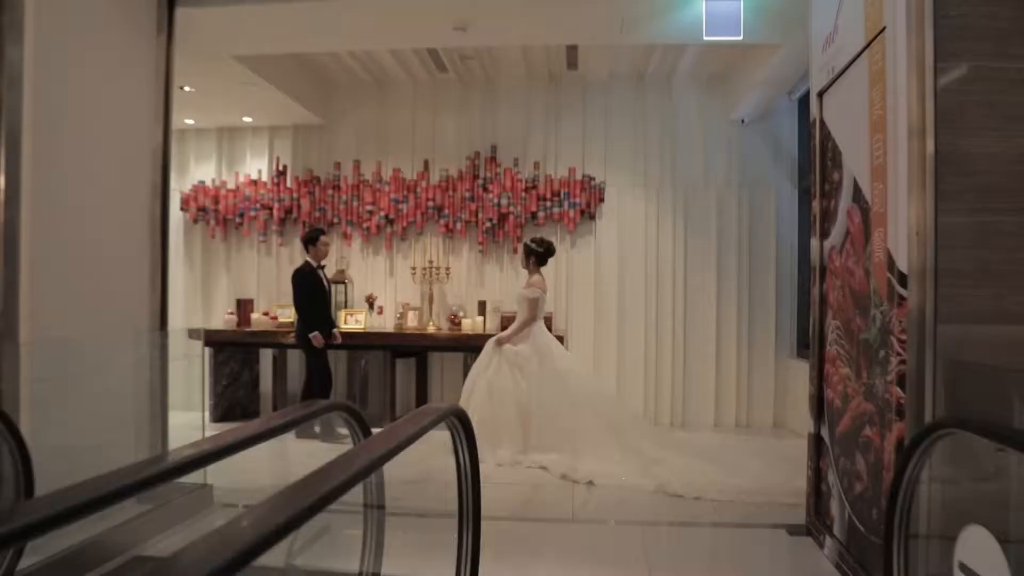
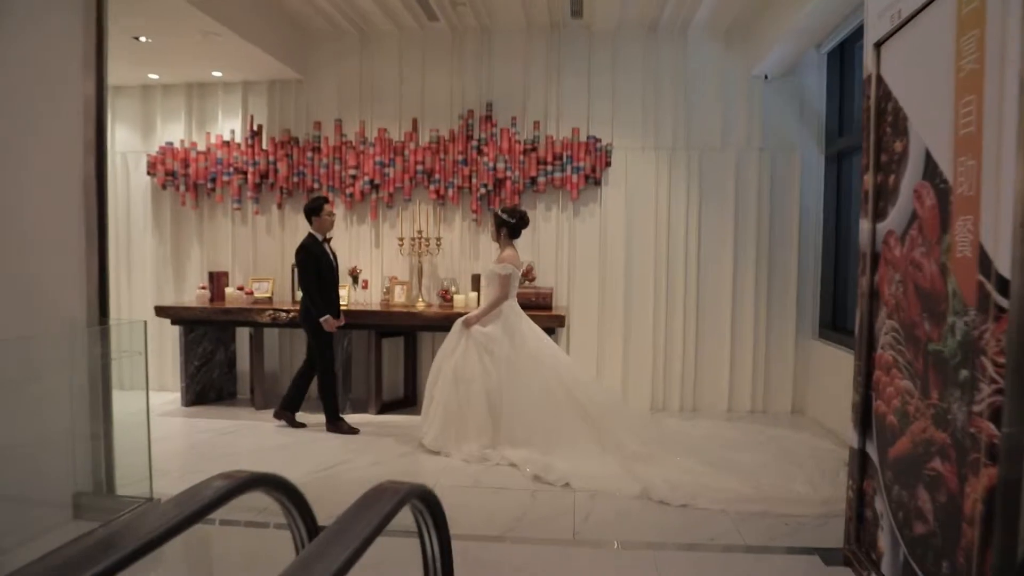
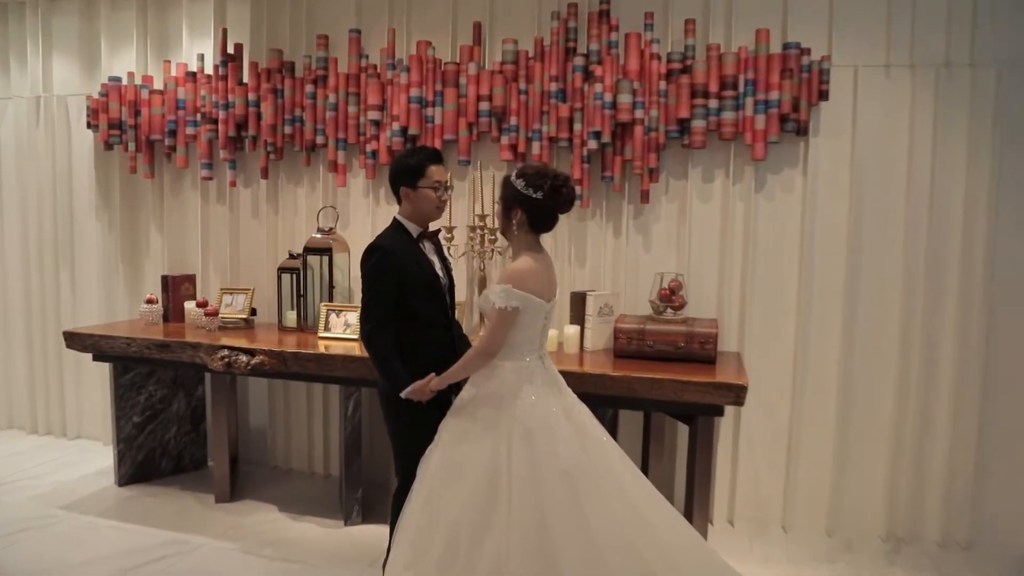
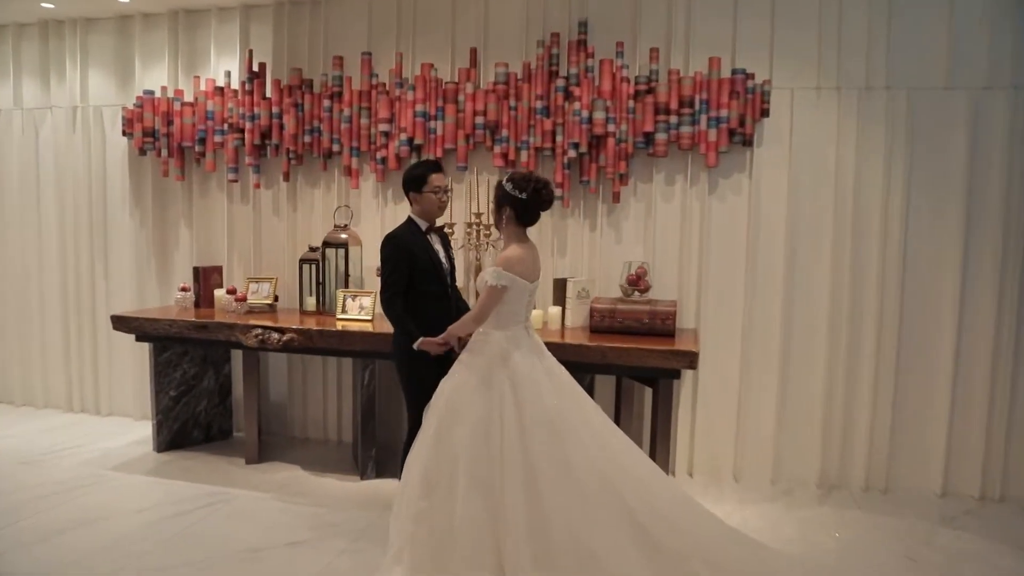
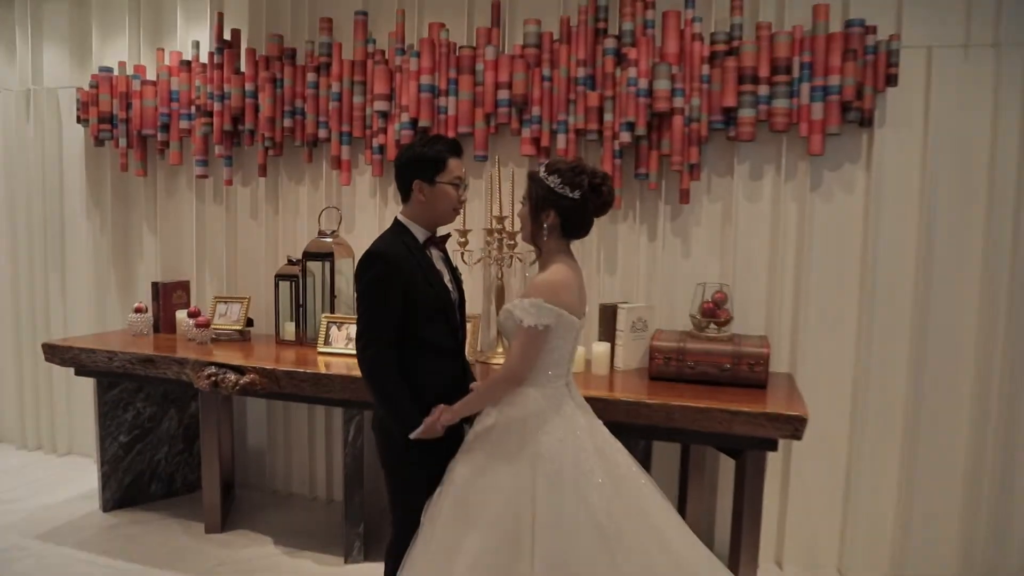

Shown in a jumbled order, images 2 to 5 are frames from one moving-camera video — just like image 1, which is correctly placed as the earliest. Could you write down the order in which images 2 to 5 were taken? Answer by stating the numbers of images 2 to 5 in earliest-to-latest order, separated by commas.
2, 4, 3, 5
